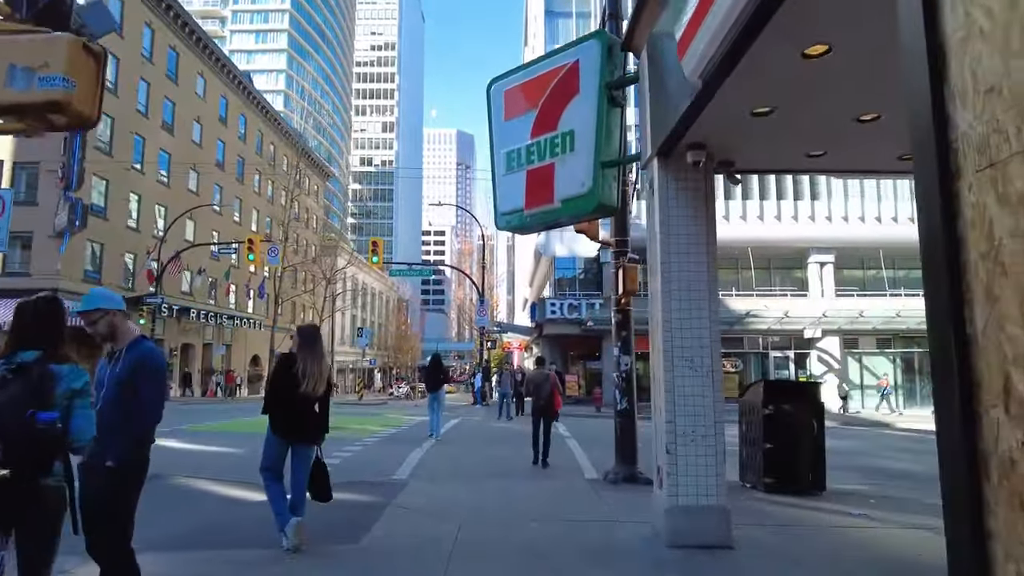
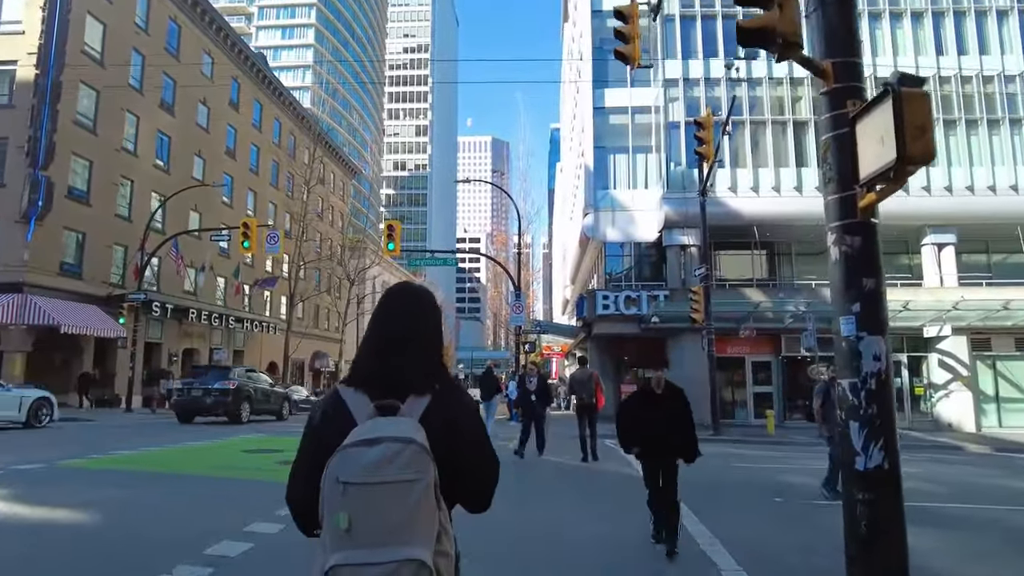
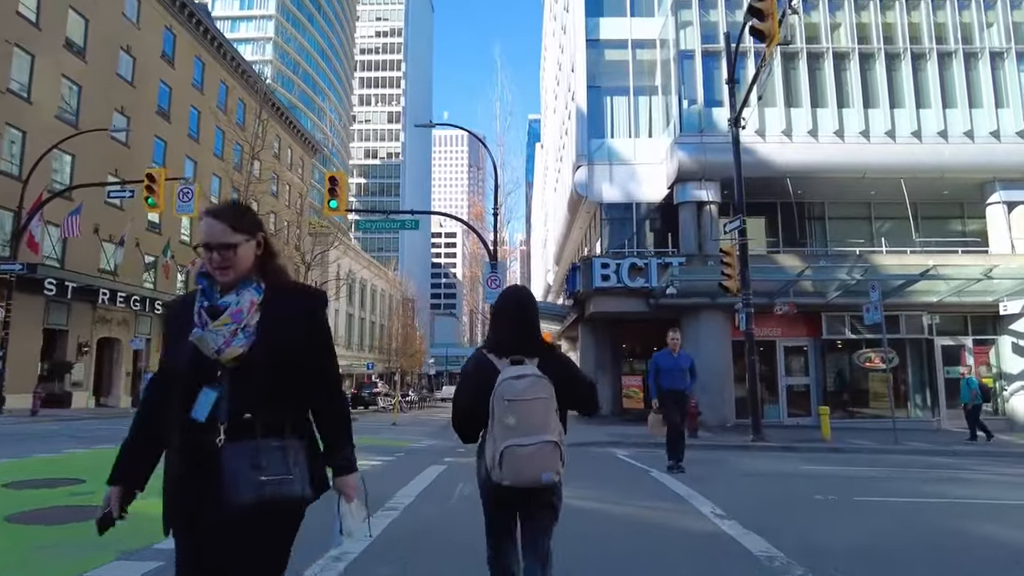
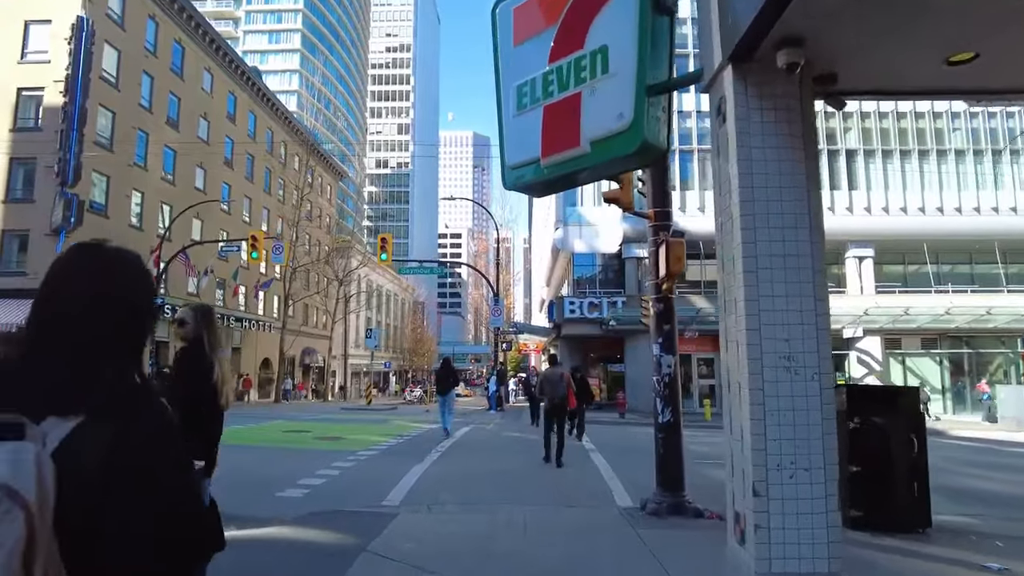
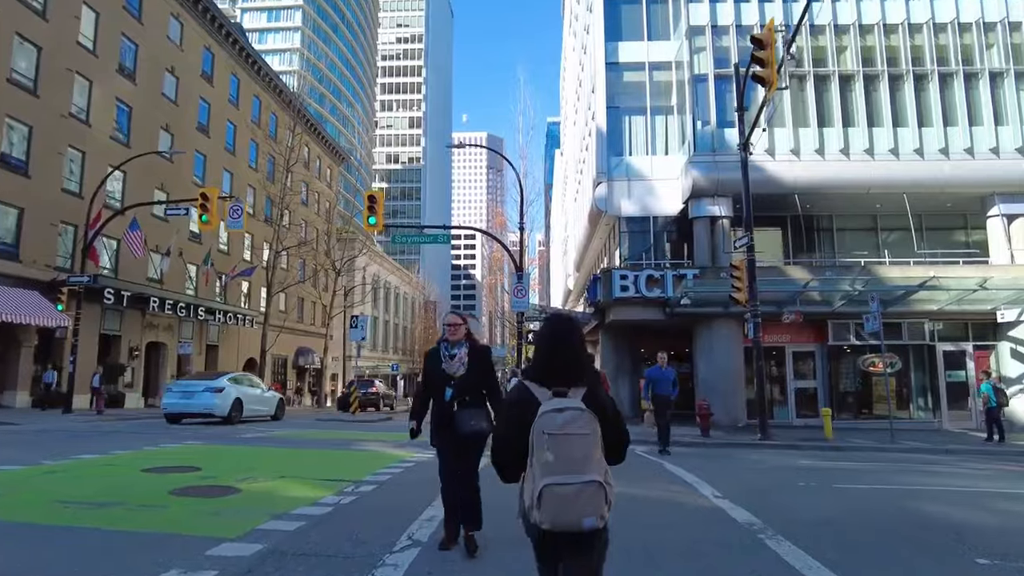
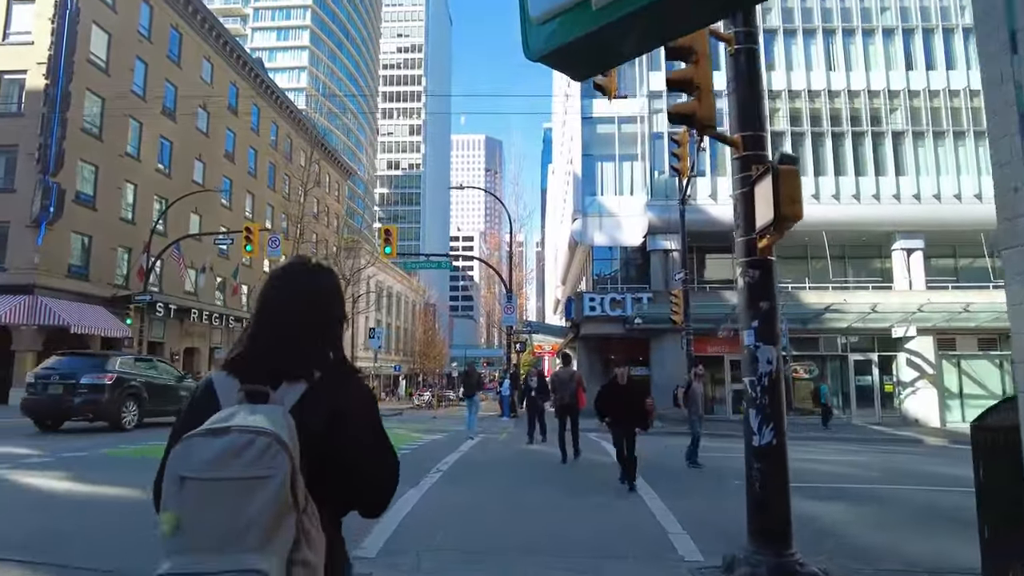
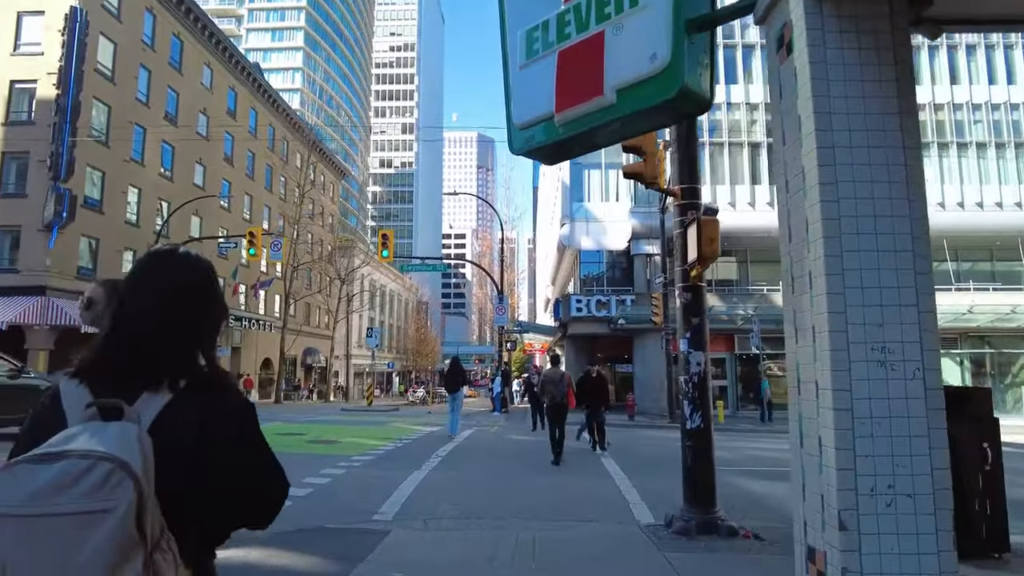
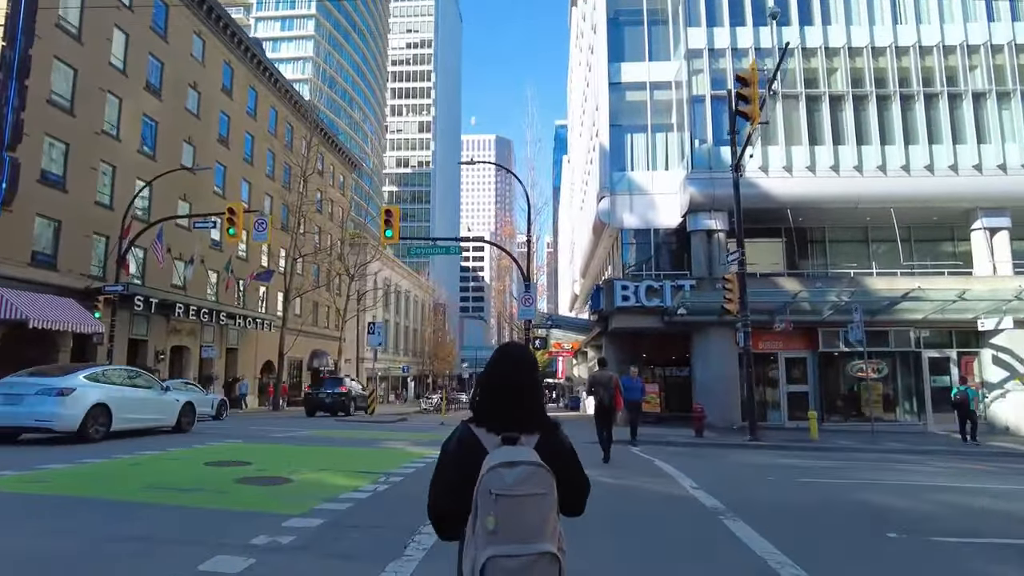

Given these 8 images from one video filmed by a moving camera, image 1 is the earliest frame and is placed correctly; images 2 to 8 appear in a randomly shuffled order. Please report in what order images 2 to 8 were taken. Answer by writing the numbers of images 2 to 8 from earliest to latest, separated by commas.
4, 7, 6, 2, 8, 5, 3
